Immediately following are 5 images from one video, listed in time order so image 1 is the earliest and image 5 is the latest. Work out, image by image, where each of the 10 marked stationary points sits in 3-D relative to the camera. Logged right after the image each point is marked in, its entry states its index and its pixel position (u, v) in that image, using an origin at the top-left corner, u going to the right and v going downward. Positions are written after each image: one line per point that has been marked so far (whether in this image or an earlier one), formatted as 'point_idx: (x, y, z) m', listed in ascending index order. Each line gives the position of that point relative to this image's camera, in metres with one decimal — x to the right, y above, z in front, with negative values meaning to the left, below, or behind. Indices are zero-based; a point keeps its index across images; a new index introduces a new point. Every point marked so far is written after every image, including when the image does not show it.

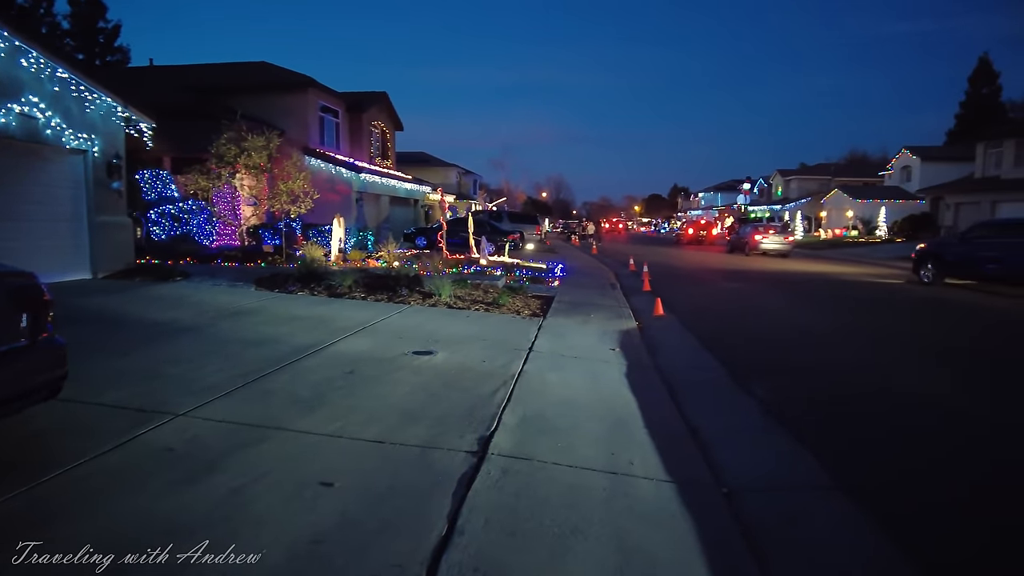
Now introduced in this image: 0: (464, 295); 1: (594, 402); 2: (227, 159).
0: (-0.9, -0.1, +12.7) m
1: (+0.8, -1.1, +6.5) m
2: (-7.3, +3.3, +17.9) m
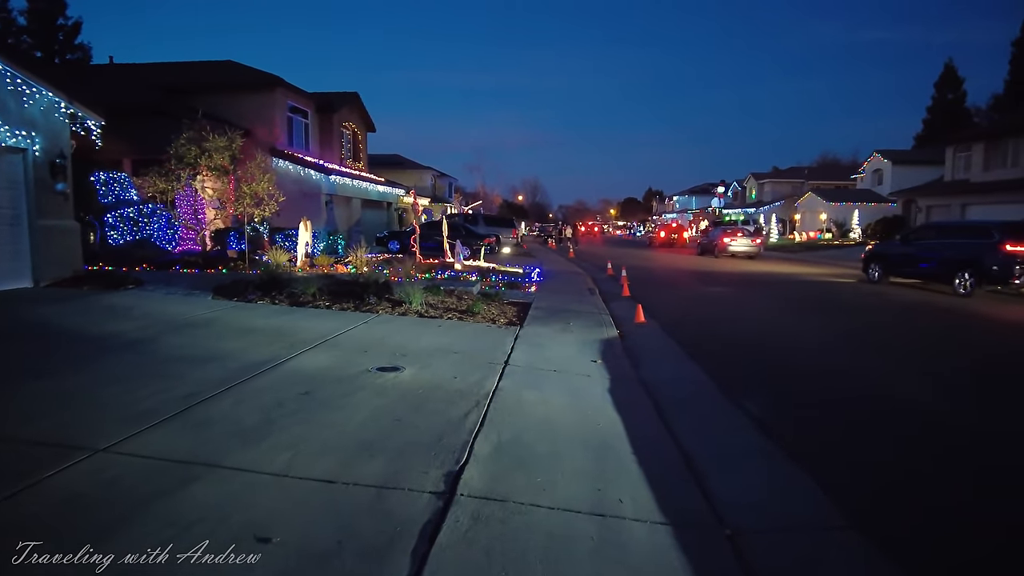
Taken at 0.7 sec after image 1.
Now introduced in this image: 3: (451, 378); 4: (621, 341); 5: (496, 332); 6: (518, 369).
0: (-1.3, -0.2, +12.0) m
1: (+0.5, -1.1, +5.9) m
2: (-7.9, +3.1, +17.1) m
3: (-0.6, -0.9, +7.0) m
4: (+1.6, -0.8, +10.6) m
5: (-0.2, -0.6, +9.9) m
6: (+0.1, -0.9, +7.6) m
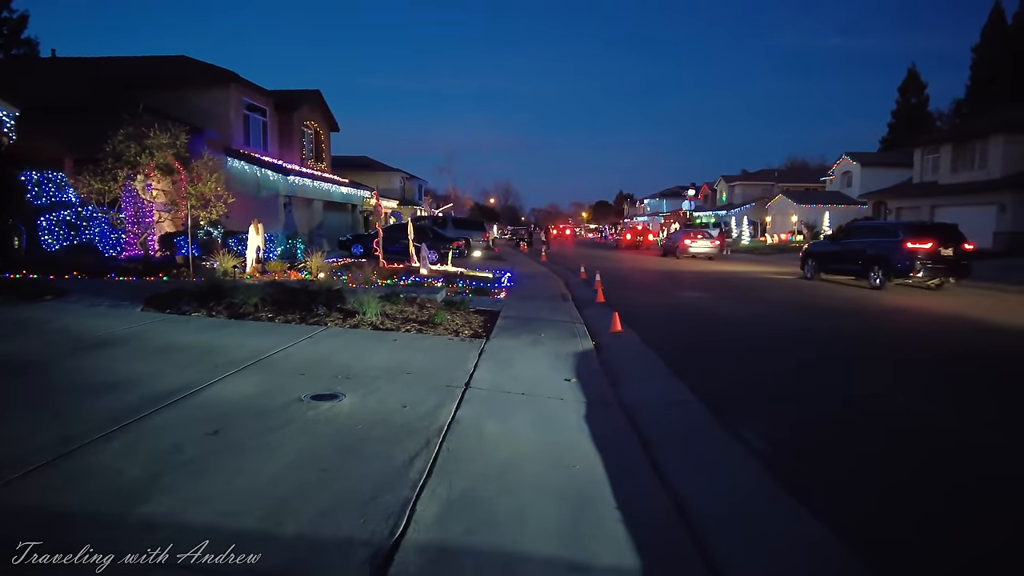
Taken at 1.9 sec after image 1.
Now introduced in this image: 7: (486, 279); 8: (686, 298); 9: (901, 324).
0: (-1.8, -0.4, +11.0) m
1: (+0.2, -1.2, +4.9) m
2: (-8.7, +2.9, +15.8) m
3: (-0.9, -1.0, +5.9) m
4: (+1.2, -0.9, +9.7) m
5: (-0.7, -0.7, +8.9) m
6: (-0.3, -1.0, +6.6) m
7: (-0.7, +0.2, +19.3) m
8: (+4.9, -0.3, +19.7) m
9: (+8.4, -0.7, +15.1) m
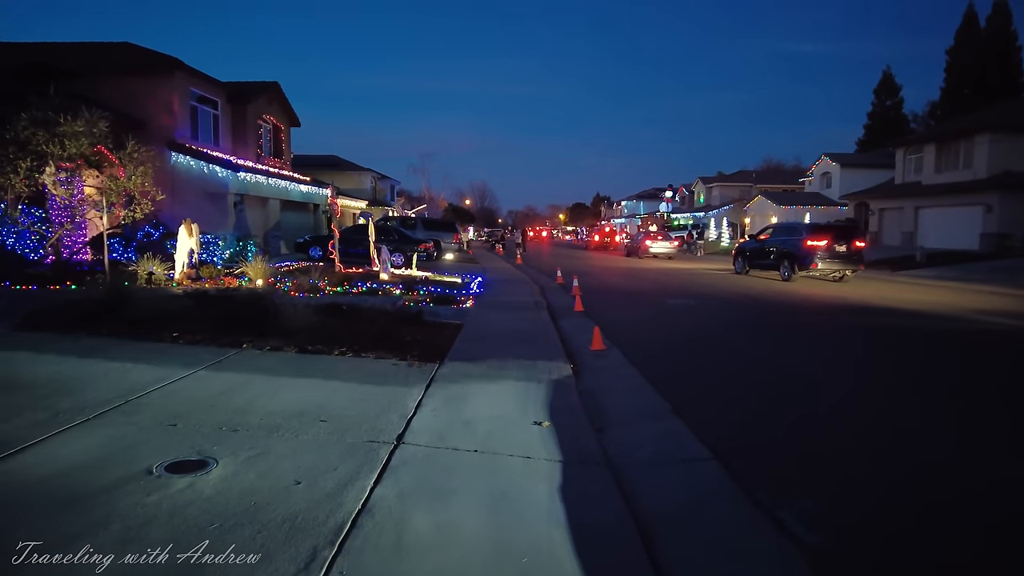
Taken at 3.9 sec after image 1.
0: (-2.3, -0.5, +9.1) m
1: (-0.1, -1.4, +3.2) m
2: (-9.3, +2.7, +13.7) m
3: (-1.2, -1.1, +4.1) m
4: (+0.7, -1.0, +7.9) m
5: (-1.1, -0.9, +7.1) m
6: (-0.7, -1.1, +4.8) m
7: (-1.5, +0.1, +17.5) m
8: (+4.1, -0.4, +18.1) m
9: (+7.8, -0.9, +13.7) m
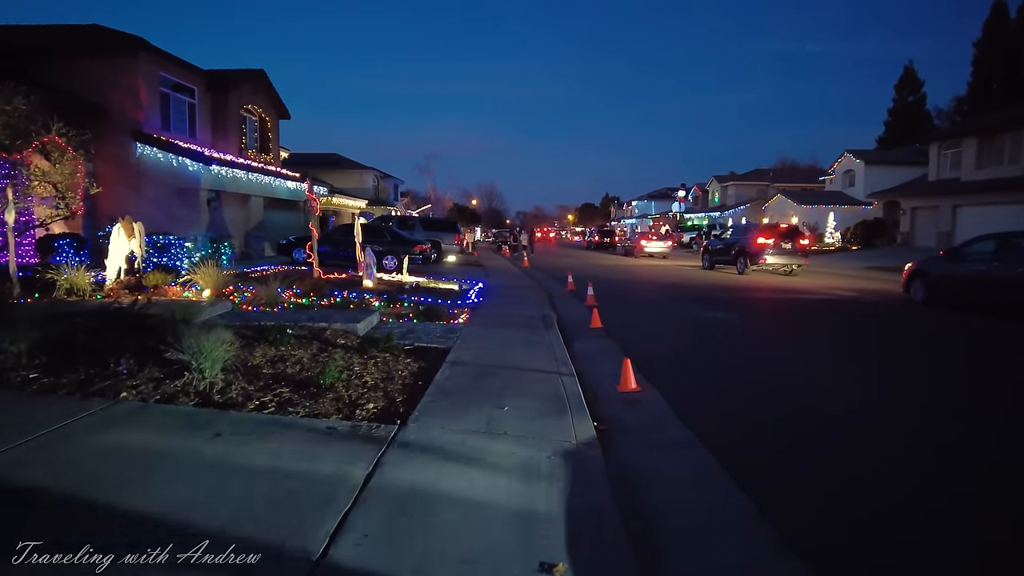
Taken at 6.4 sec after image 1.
0: (-2.3, -0.7, +6.7) m
1: (-0.2, -1.5, +0.7) m
2: (-9.3, +2.5, +11.4) m
3: (-1.3, -1.3, +1.7) m
4: (+0.7, -1.2, +5.5) m
5: (-1.1, -1.1, +4.7) m
6: (-0.7, -1.3, +2.4) m
7: (-1.4, -0.1, +15.1) m
8: (+4.2, -0.6, +15.6) m
9: (+7.8, -1.1, +11.1) m
